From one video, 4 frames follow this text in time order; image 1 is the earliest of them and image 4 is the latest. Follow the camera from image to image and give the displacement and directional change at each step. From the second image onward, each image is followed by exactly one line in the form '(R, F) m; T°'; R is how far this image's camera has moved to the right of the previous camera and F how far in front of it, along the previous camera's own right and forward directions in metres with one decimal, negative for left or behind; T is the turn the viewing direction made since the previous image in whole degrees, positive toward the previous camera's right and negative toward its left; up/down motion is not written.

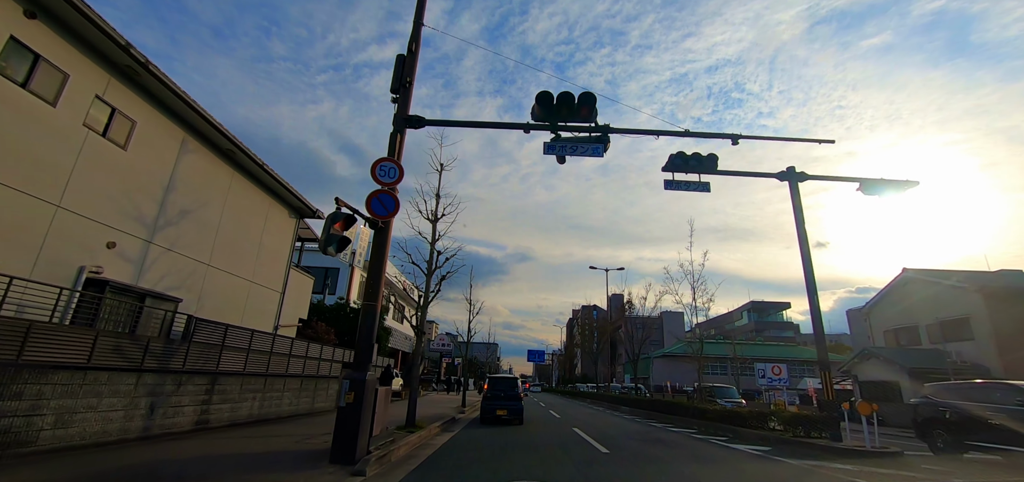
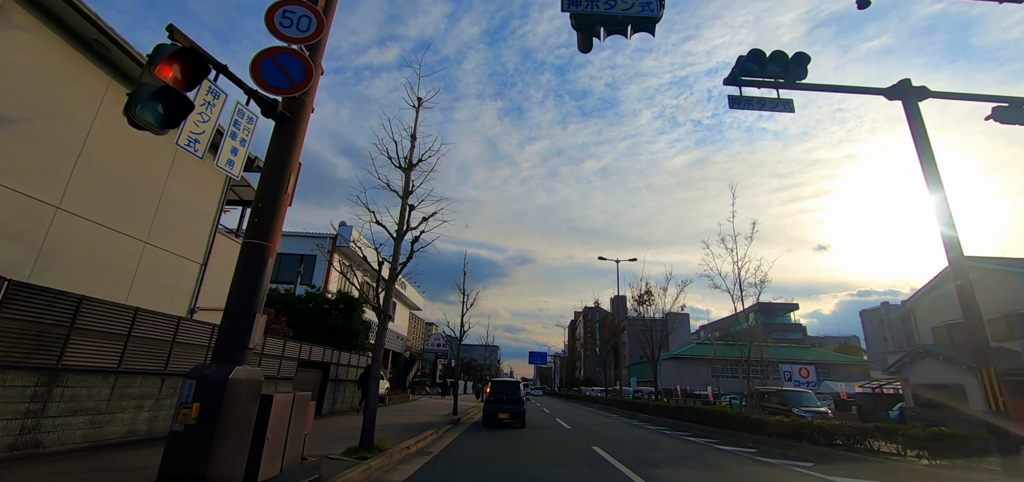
(0.0, +2.2) m; 0°
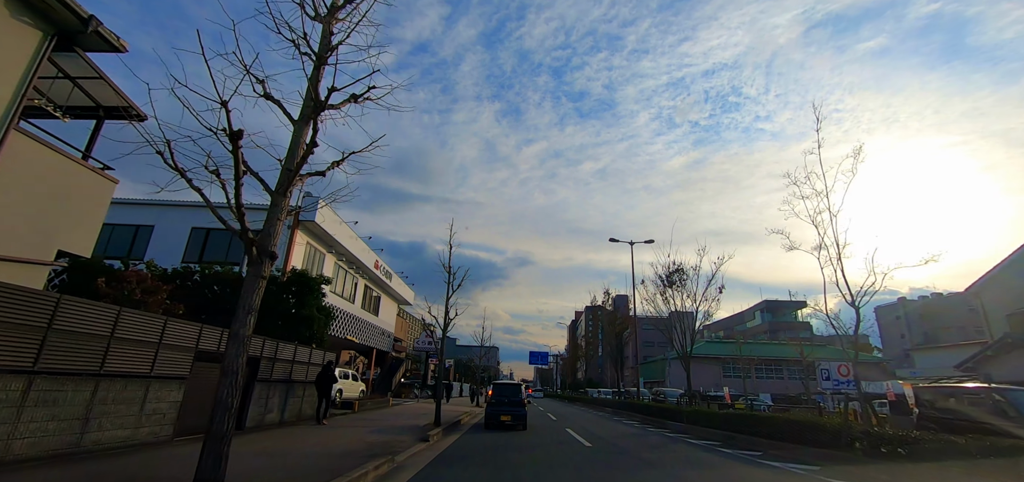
(0.0, +2.6) m; 0°
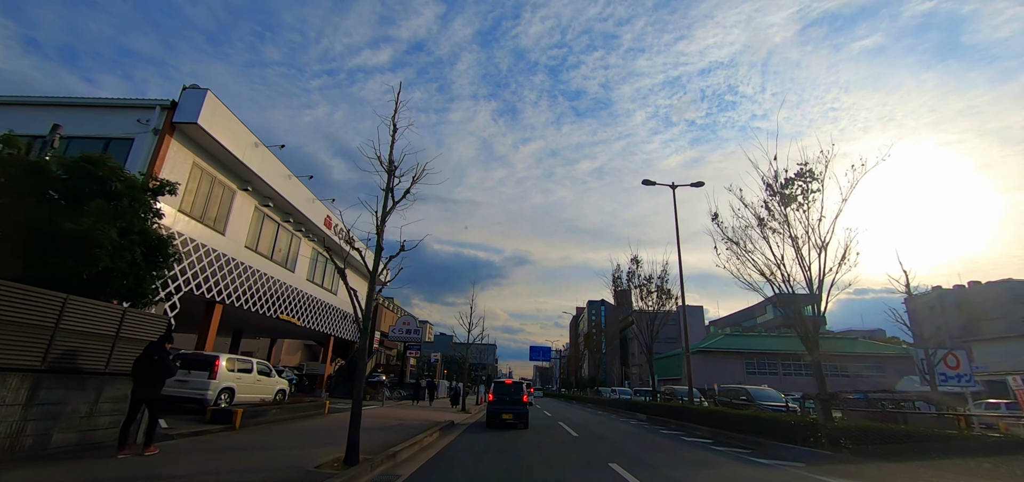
(0.0, +4.7) m; 0°
